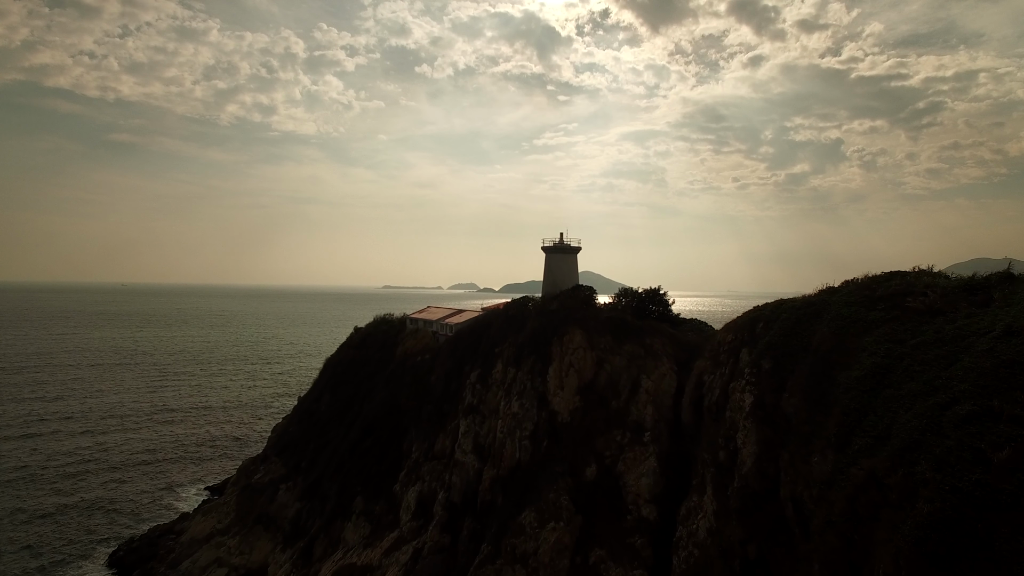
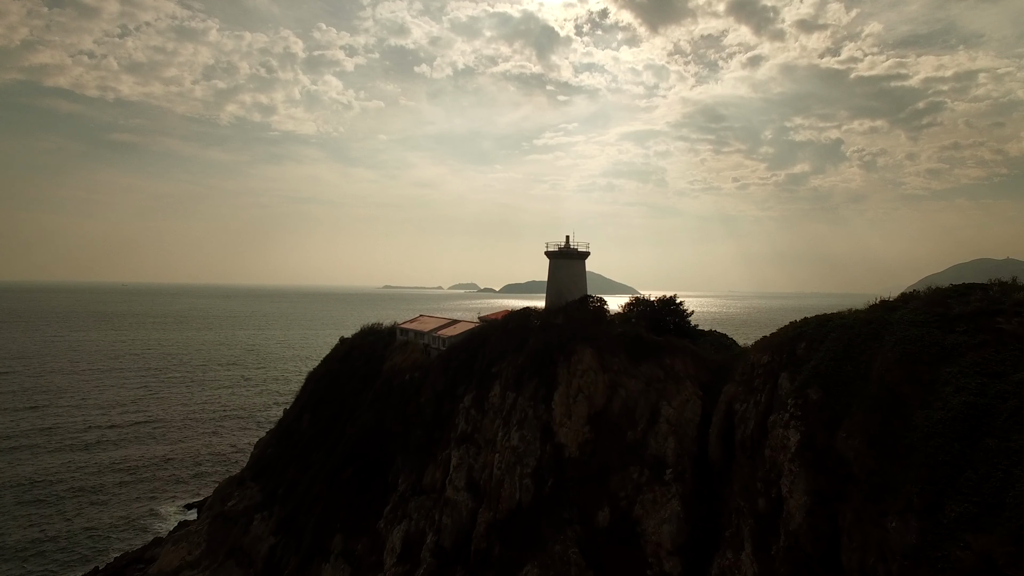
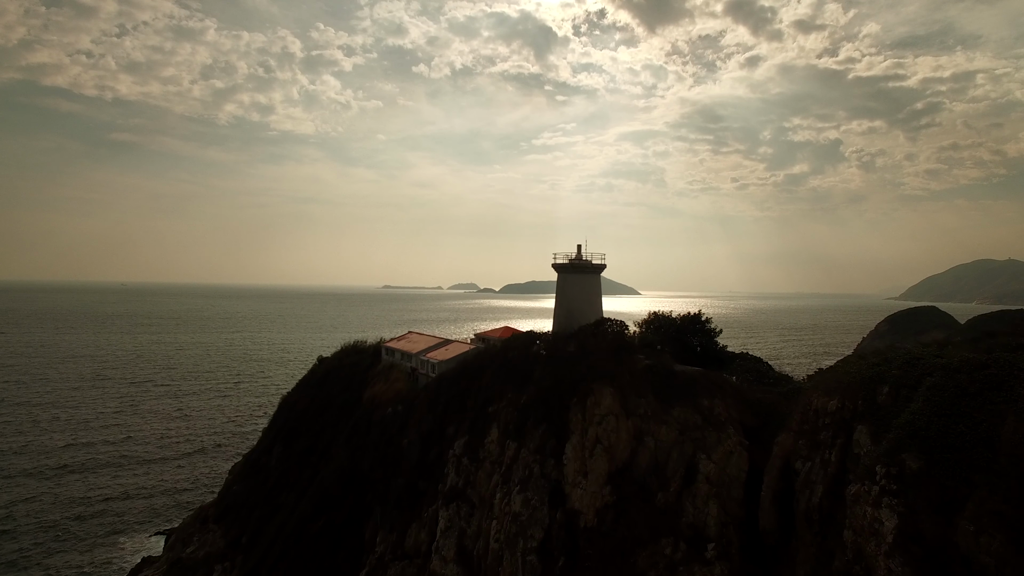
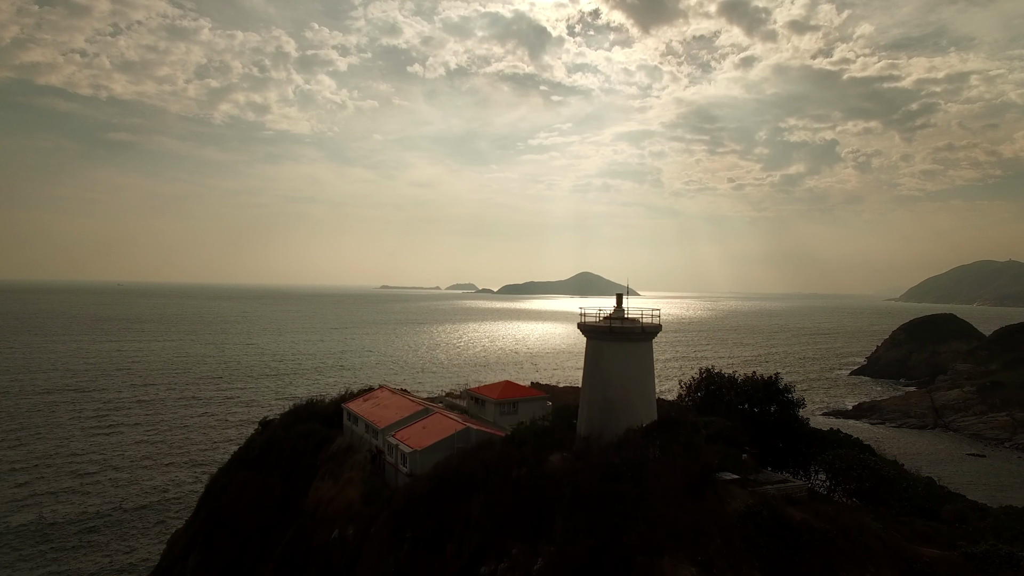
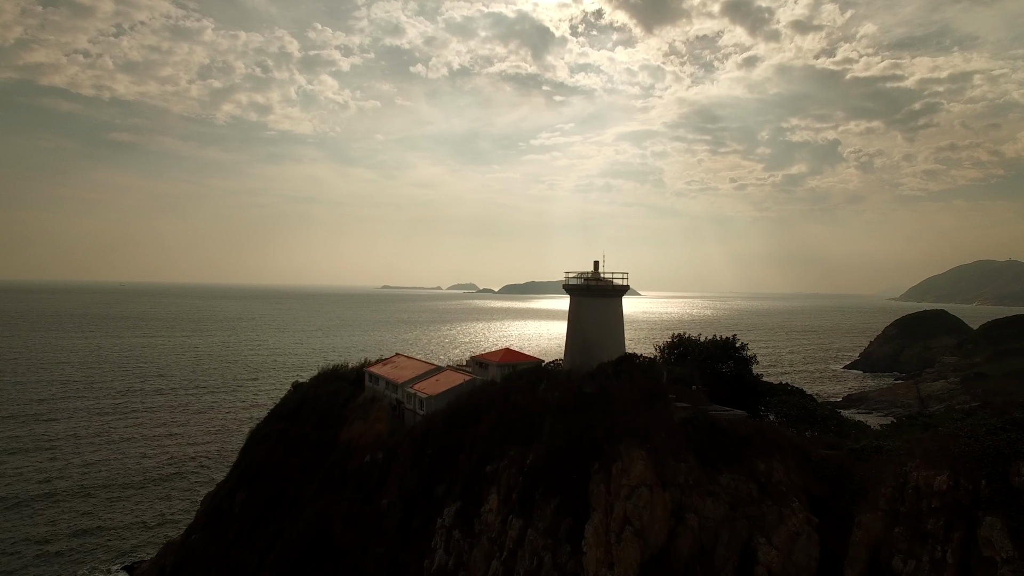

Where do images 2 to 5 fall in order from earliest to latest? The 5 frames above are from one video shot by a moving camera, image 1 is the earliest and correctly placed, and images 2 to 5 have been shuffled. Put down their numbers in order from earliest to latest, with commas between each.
2, 3, 5, 4
